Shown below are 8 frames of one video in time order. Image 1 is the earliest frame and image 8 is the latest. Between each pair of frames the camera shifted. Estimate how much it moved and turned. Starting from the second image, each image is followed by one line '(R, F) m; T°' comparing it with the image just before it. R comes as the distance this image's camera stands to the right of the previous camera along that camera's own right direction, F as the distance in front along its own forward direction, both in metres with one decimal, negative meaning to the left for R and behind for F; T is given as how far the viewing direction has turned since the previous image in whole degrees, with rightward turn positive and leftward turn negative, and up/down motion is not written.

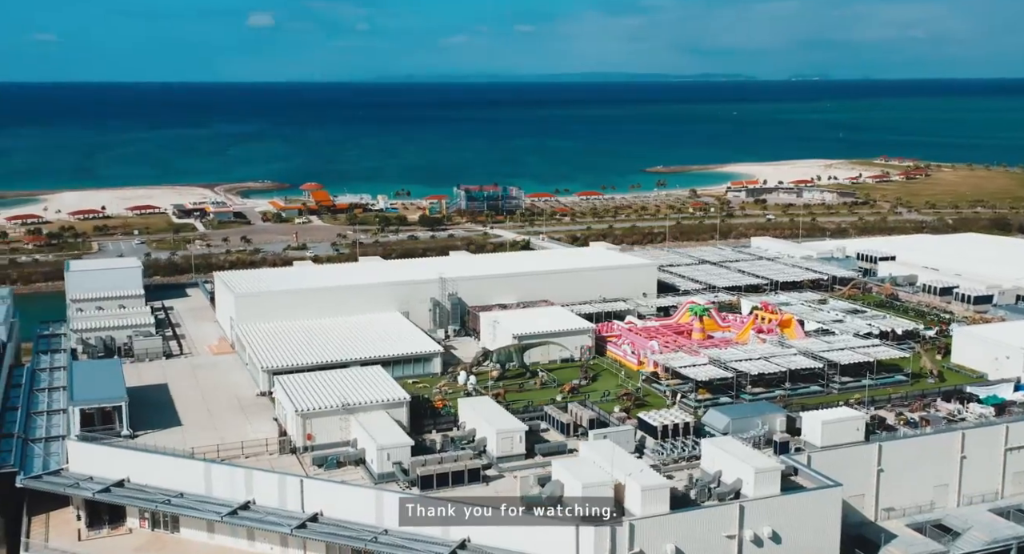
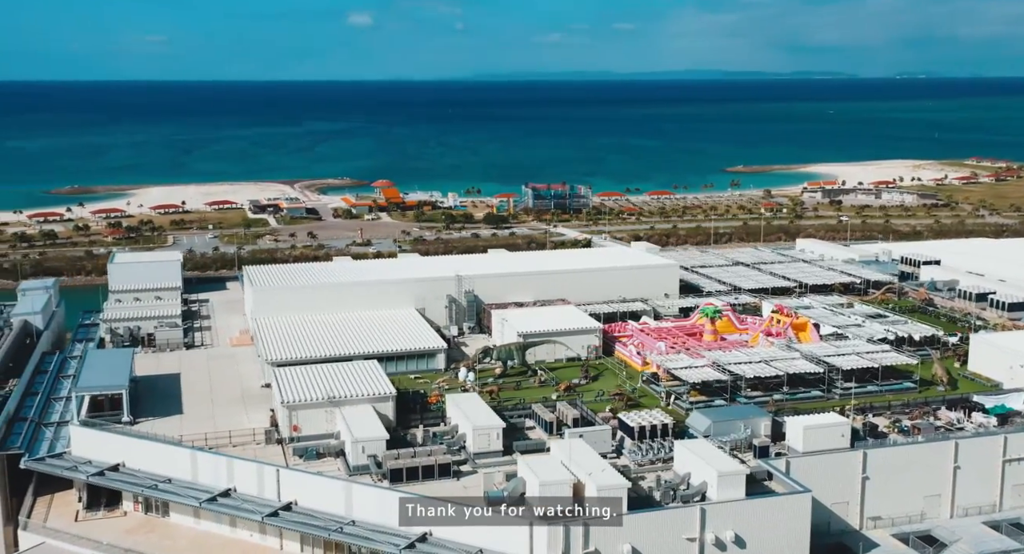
(+1.3, 0.0) m; -4°
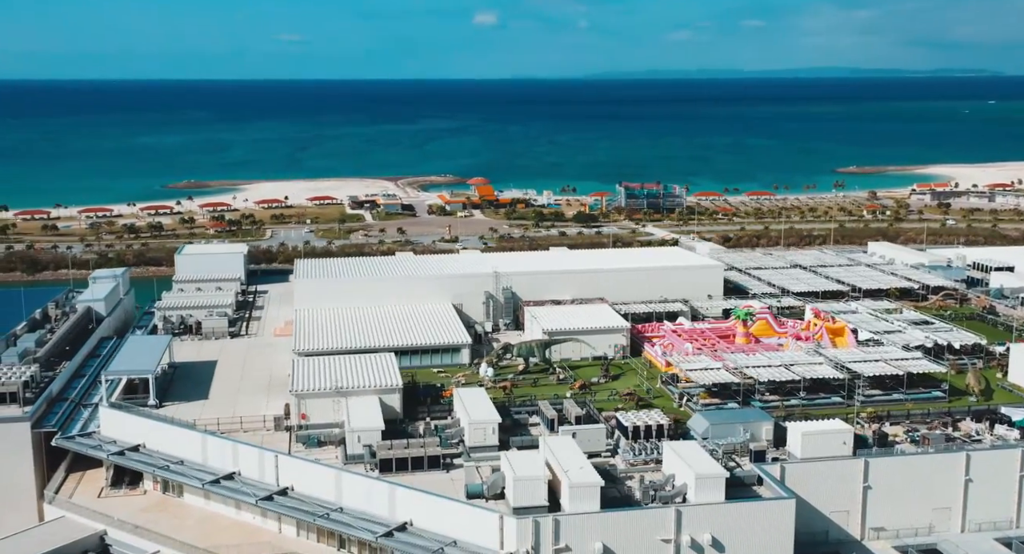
(+1.4, 0.0) m; -5°
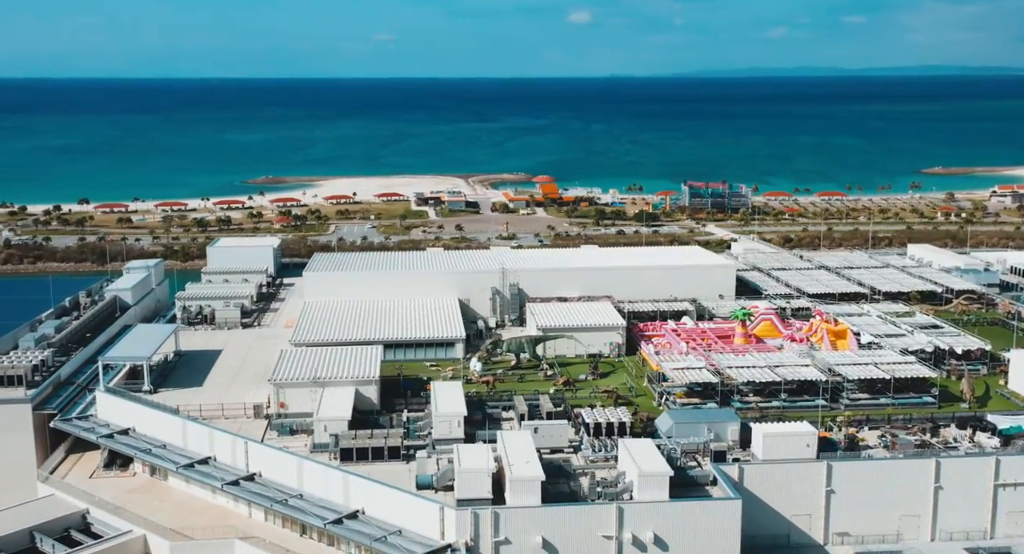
(+1.4, -0.1) m; -4°
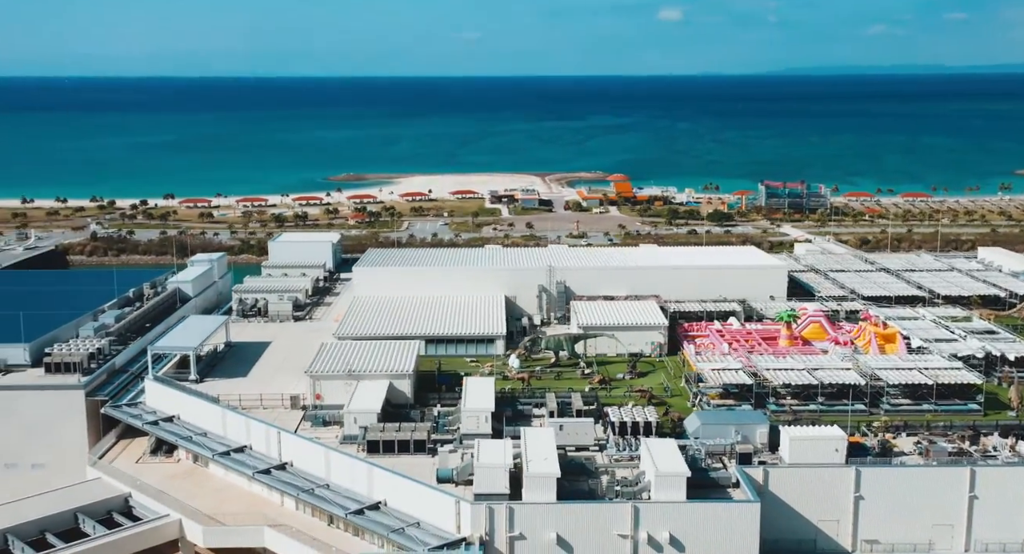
(+0.6, 0.0) m; -4°
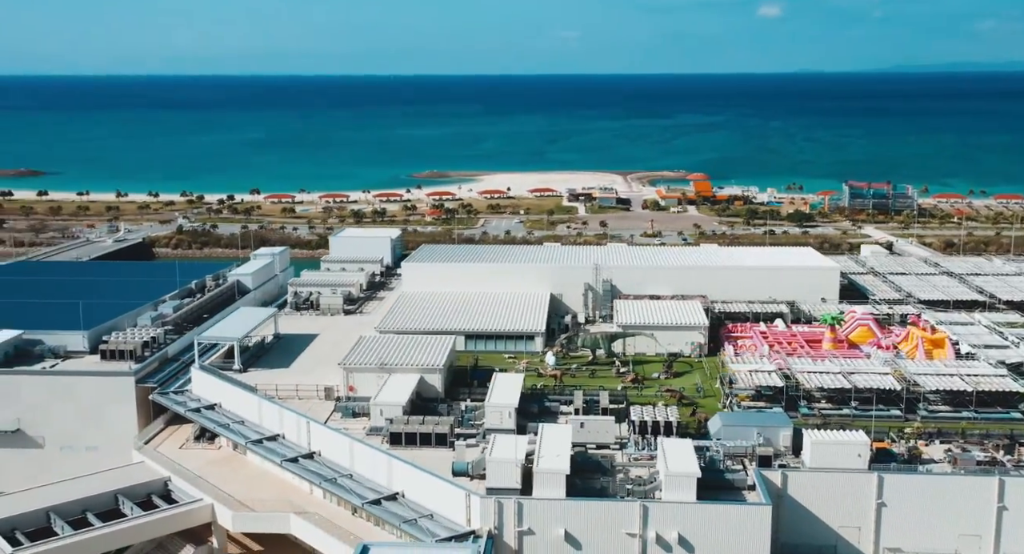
(+0.8, -0.1) m; -5°
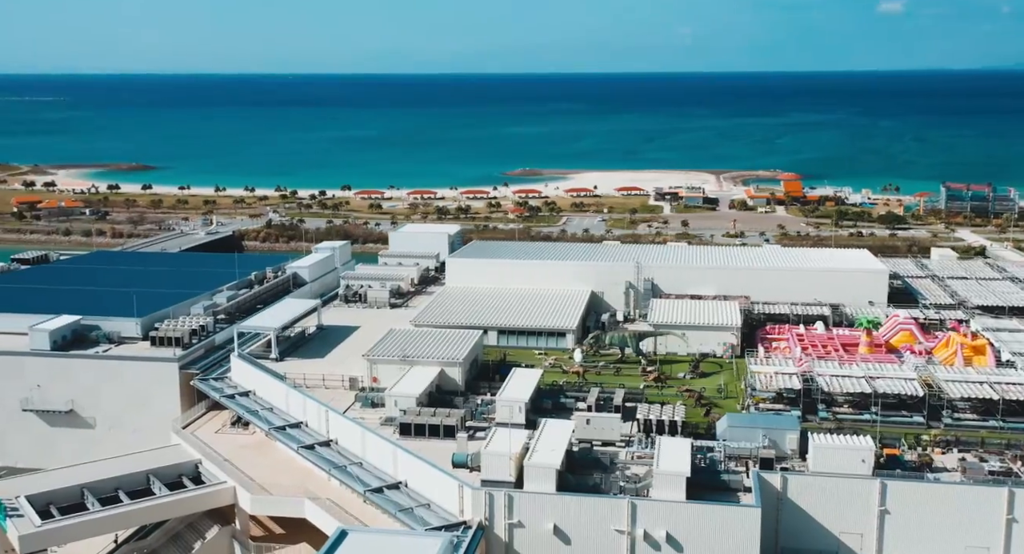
(+1.1, -0.2) m; -5°
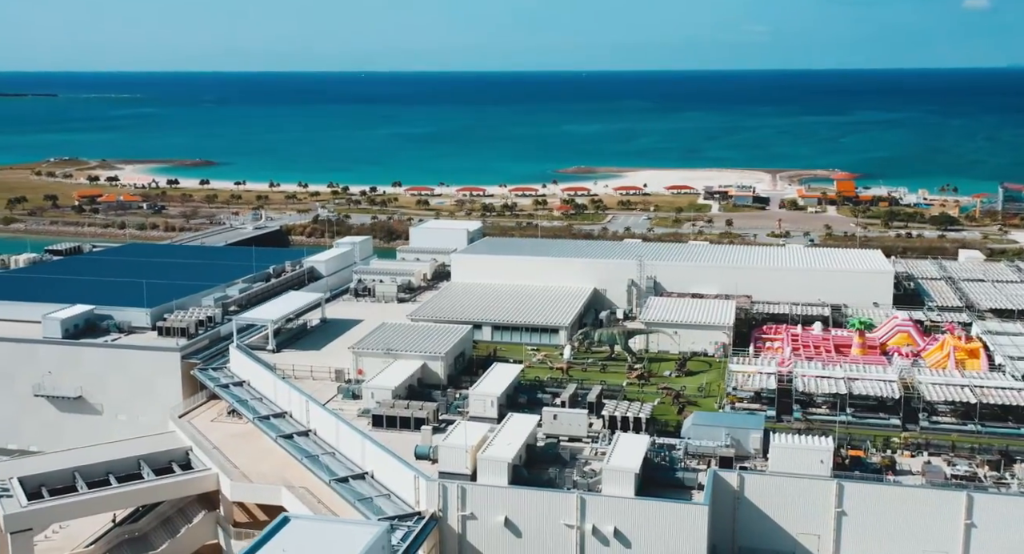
(+1.2, -0.2) m; -3°
